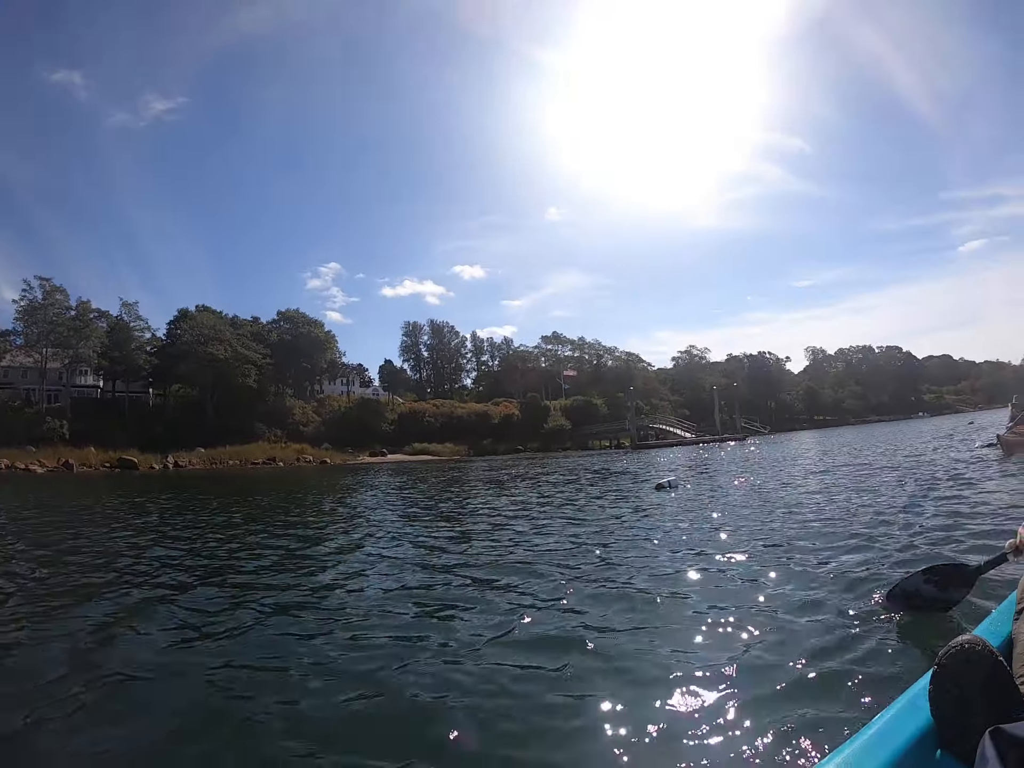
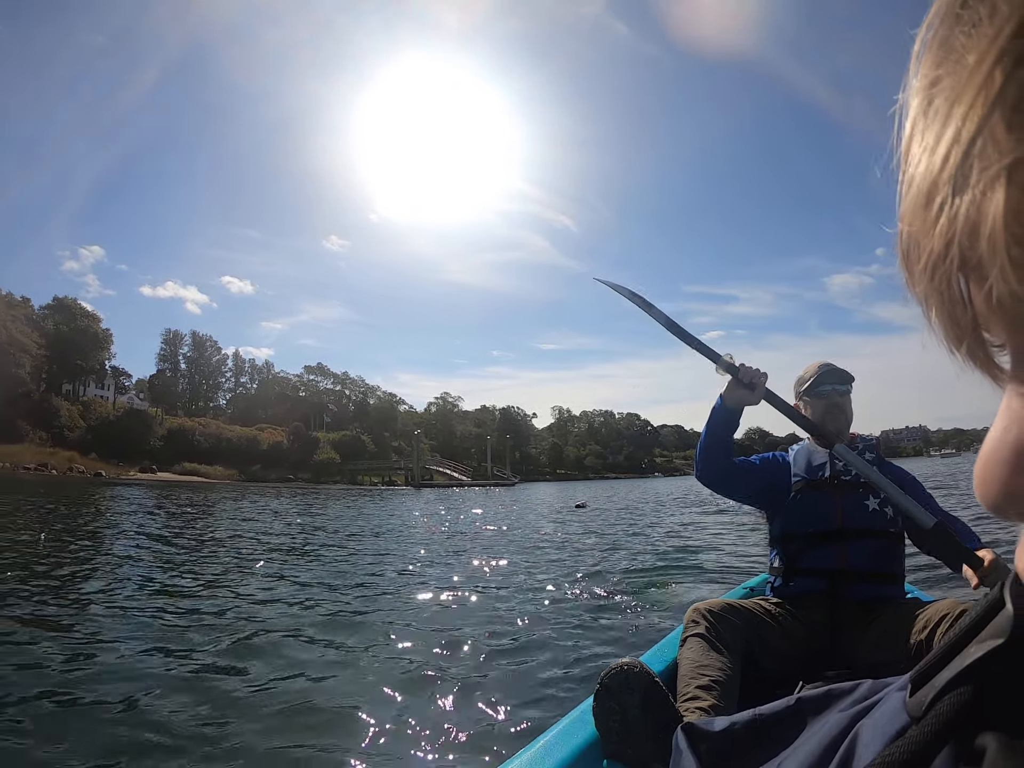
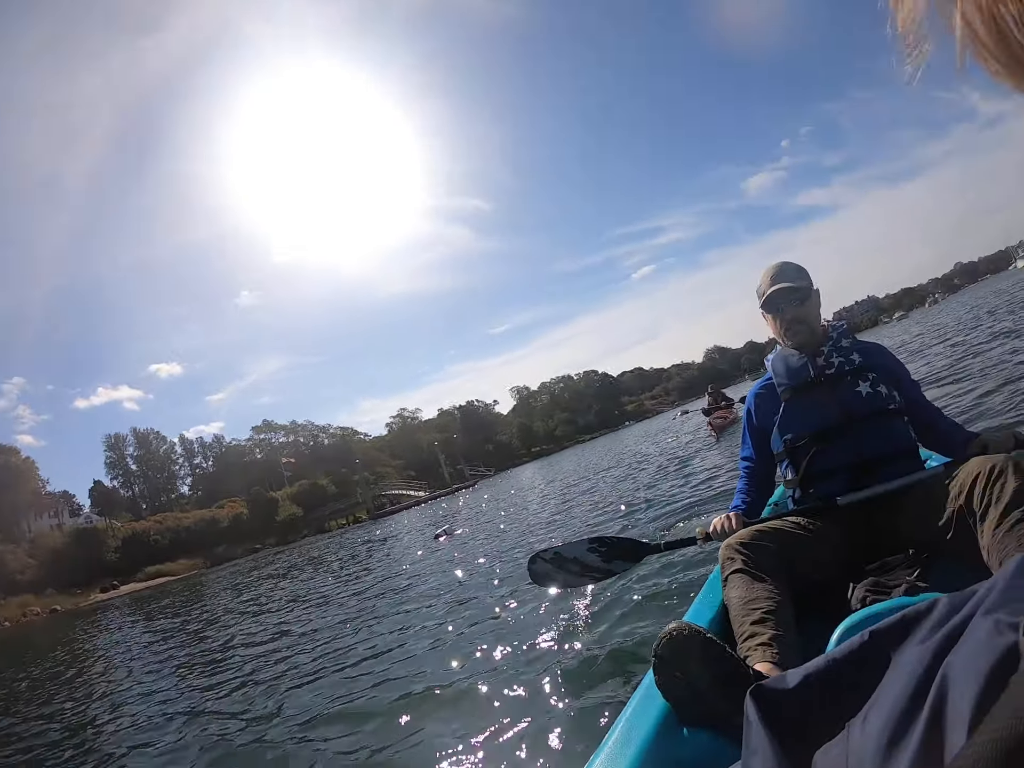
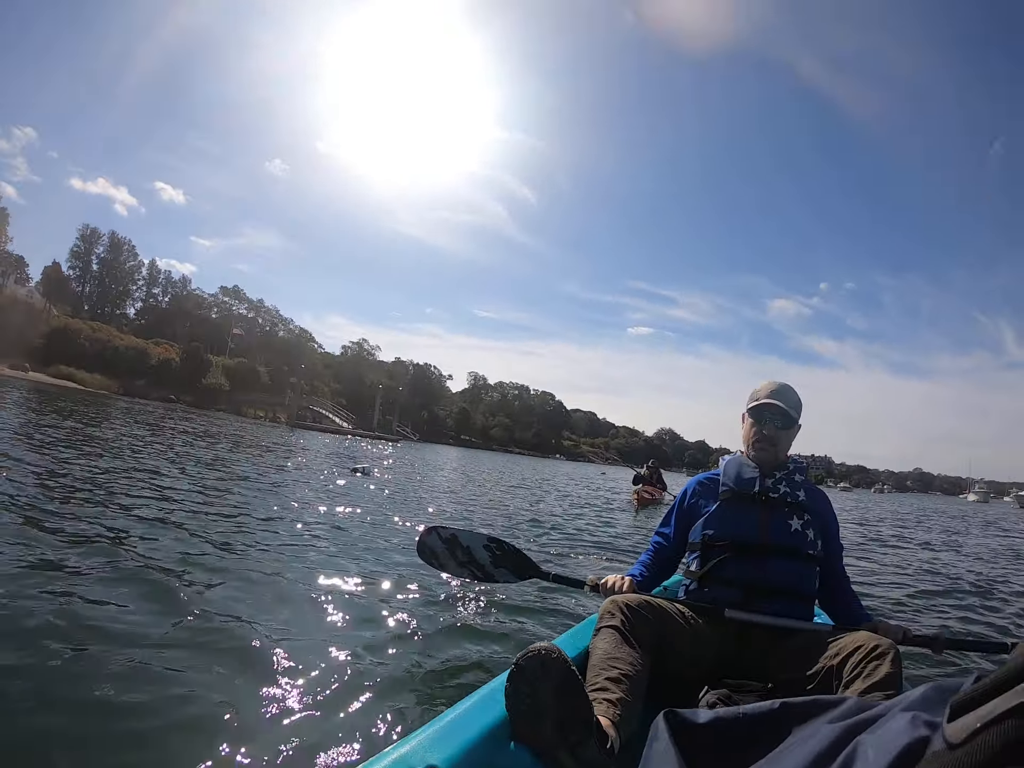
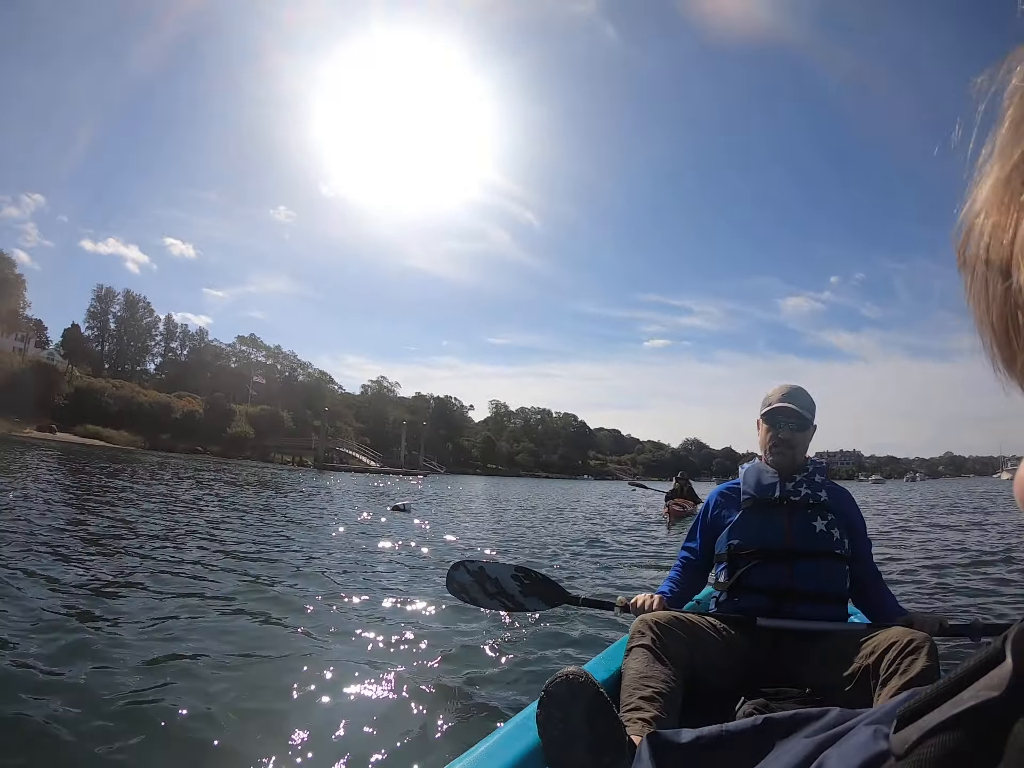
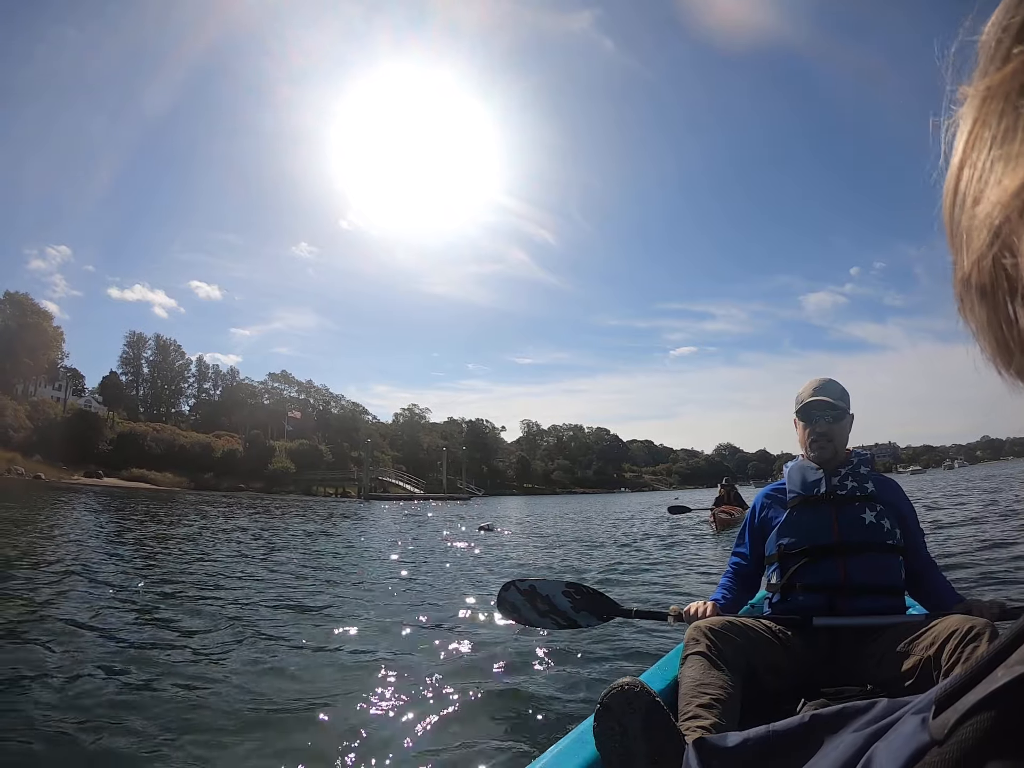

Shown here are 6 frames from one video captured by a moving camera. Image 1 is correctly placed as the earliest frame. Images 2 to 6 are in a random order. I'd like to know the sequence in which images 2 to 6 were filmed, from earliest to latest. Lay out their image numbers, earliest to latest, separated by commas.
3, 4, 5, 6, 2
